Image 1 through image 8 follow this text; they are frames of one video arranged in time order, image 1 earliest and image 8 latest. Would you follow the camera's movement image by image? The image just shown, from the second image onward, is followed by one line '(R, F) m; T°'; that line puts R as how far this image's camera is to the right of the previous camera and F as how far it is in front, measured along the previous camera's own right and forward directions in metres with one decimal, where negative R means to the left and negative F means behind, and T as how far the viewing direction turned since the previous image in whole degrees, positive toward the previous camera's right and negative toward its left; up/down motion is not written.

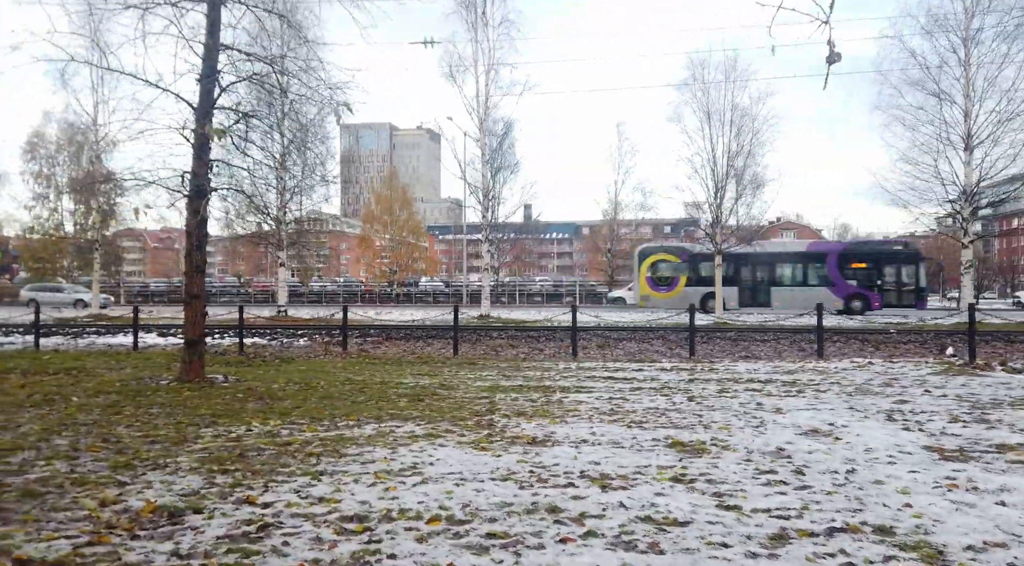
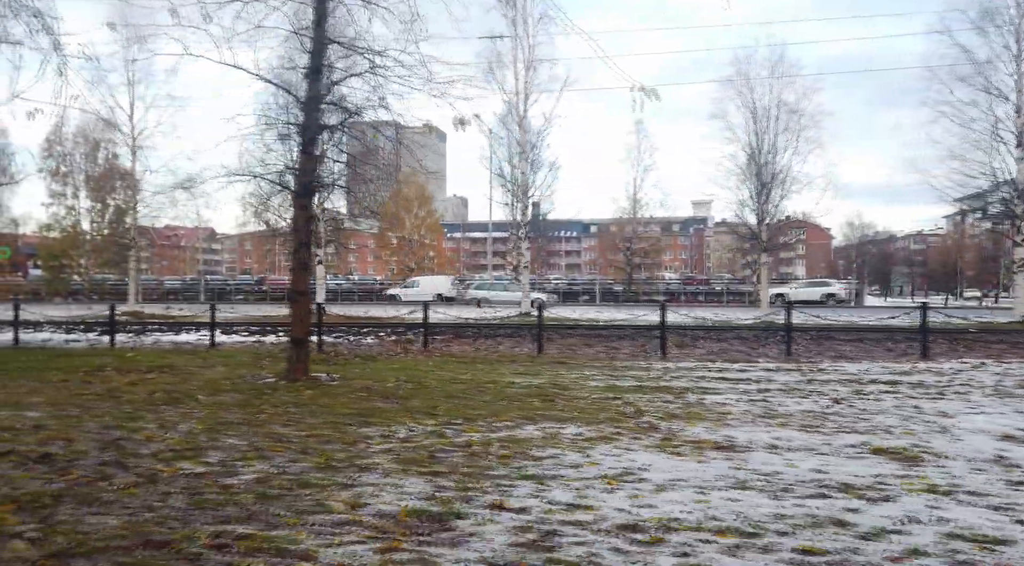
(-1.3, +0.2) m; -2°
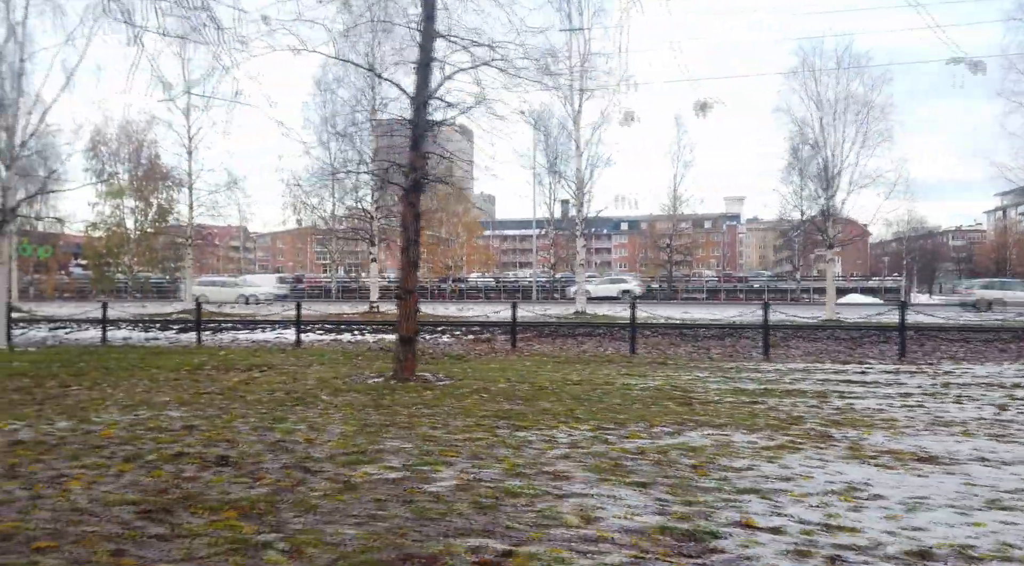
(-1.1, +0.2) m; -4°
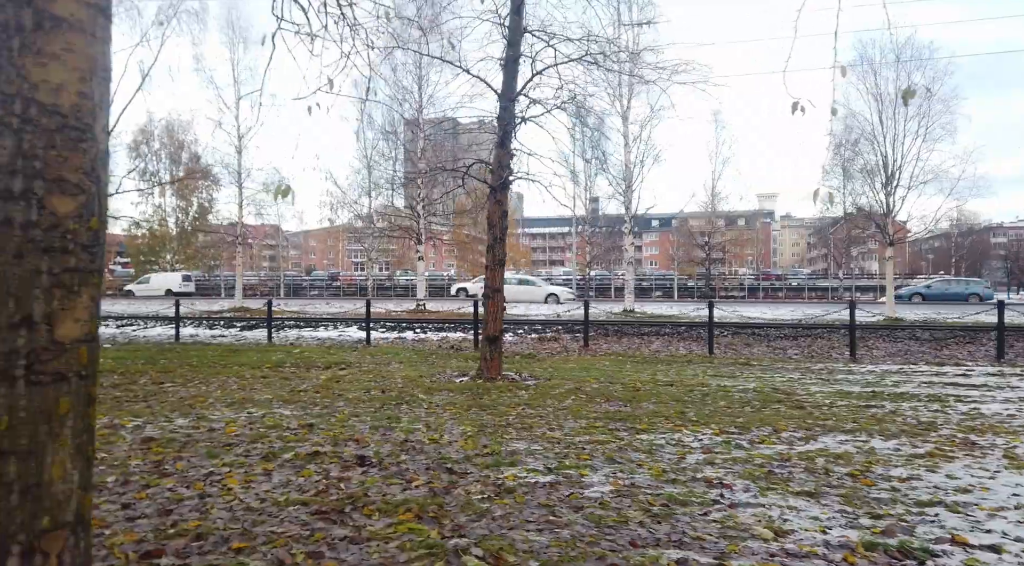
(-0.8, +0.1) m; -3°
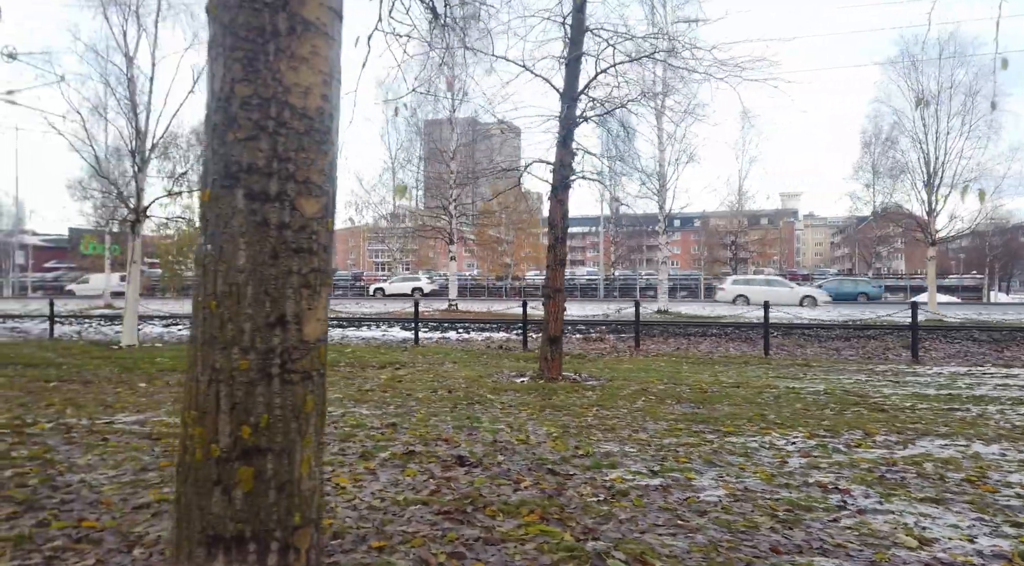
(-0.5, 0.0) m; -2°
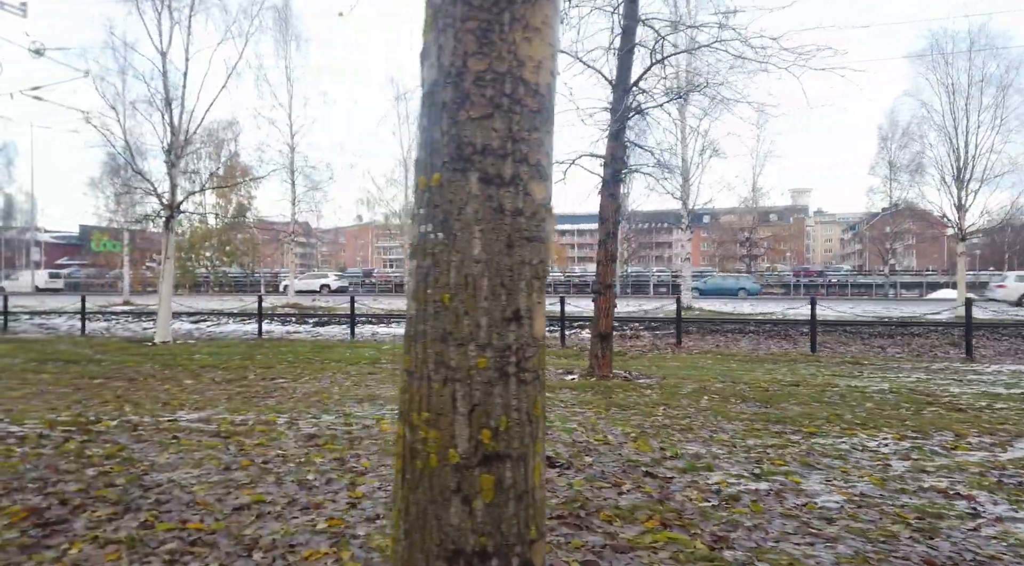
(-0.5, +0.2) m; -1°
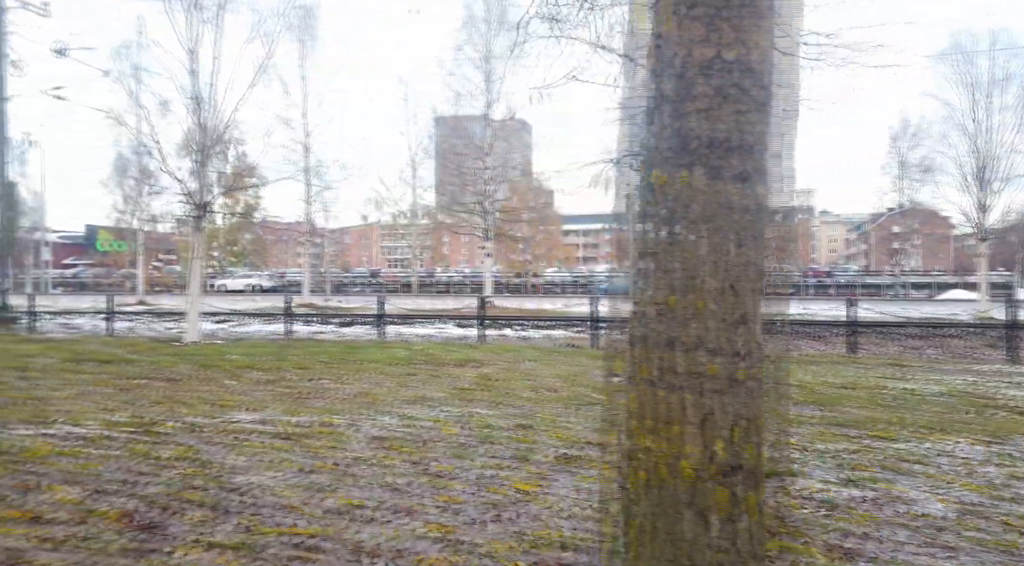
(-0.5, 0.0) m; -1°
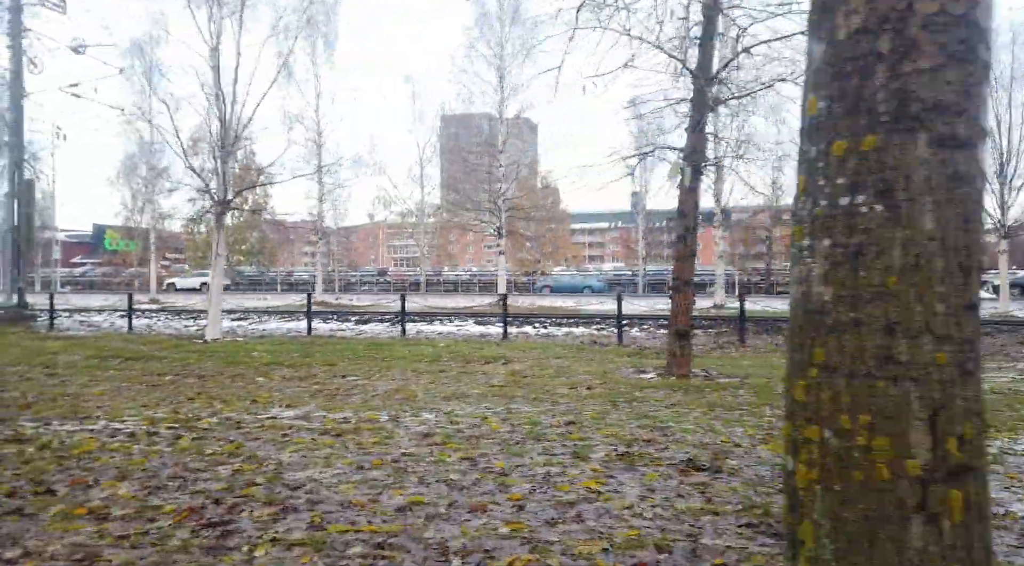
(-0.3, +0.1) m; -1°
